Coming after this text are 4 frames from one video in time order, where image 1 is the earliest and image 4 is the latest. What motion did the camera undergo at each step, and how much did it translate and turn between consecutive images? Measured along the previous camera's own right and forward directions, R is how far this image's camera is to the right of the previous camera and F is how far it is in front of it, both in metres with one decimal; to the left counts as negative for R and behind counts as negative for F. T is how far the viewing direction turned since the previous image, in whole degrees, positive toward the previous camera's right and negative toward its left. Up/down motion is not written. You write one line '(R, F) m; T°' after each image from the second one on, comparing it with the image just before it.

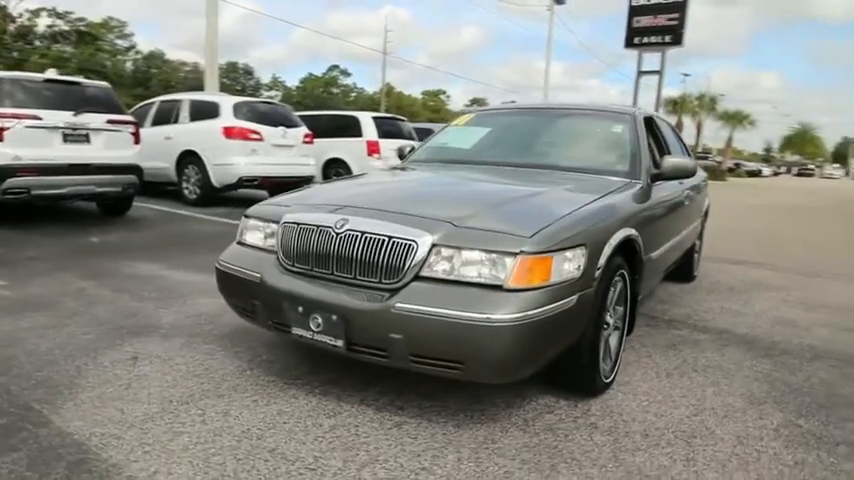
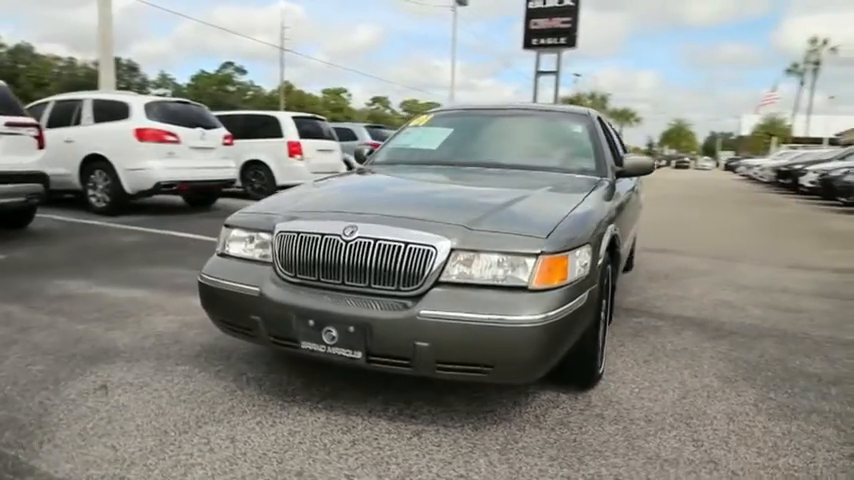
(-0.6, +0.1) m; +9°
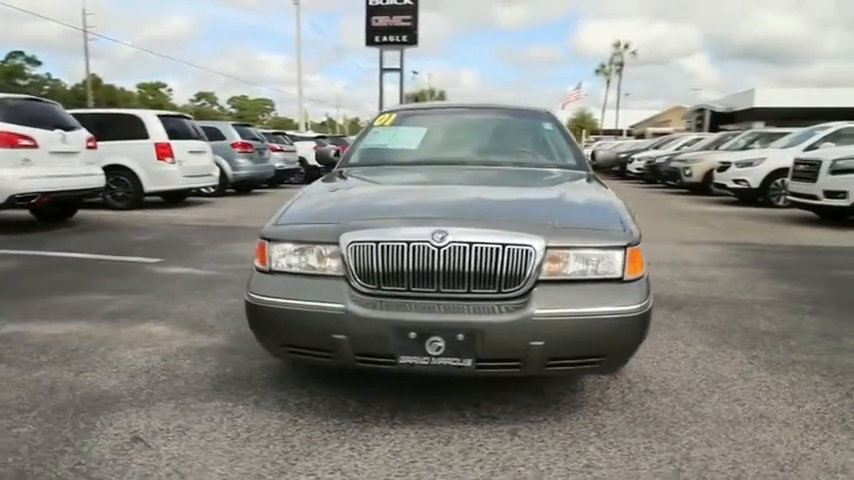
(-1.3, +0.2) m; +16°
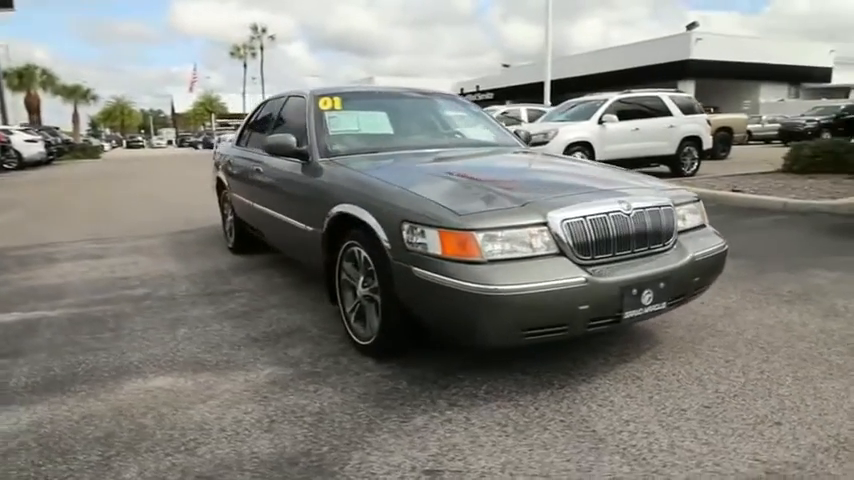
(-2.9, +0.9) m; +36°
